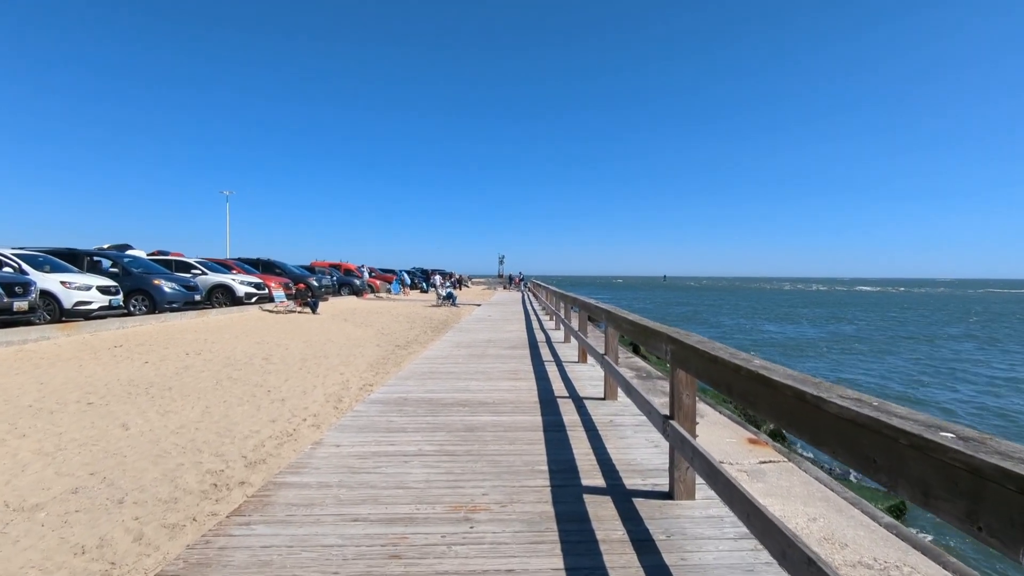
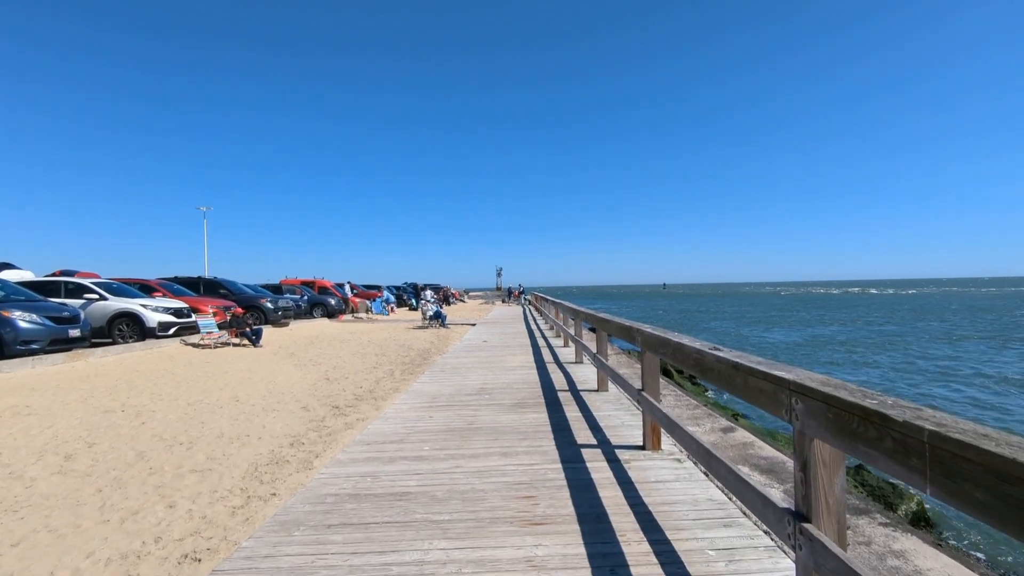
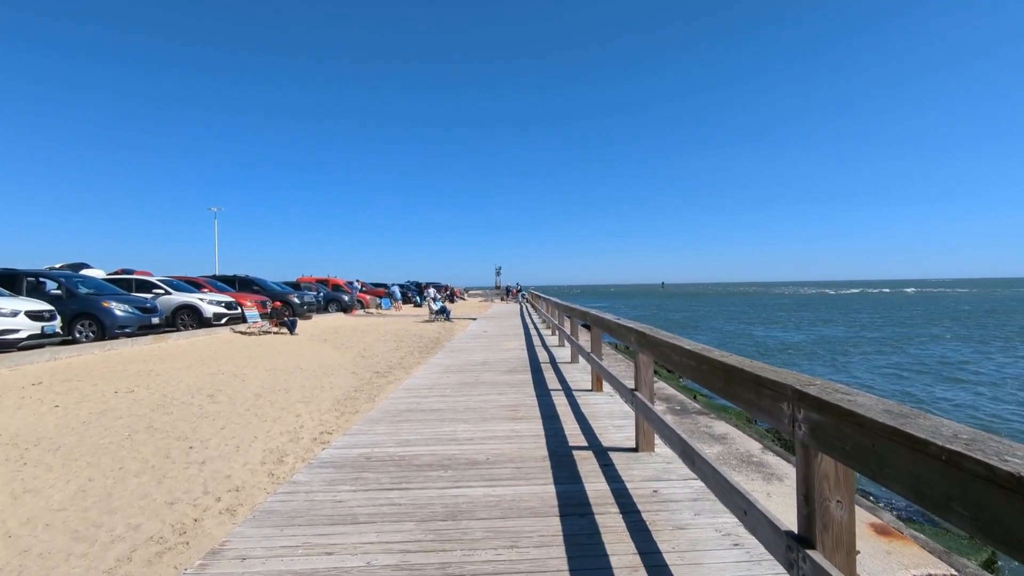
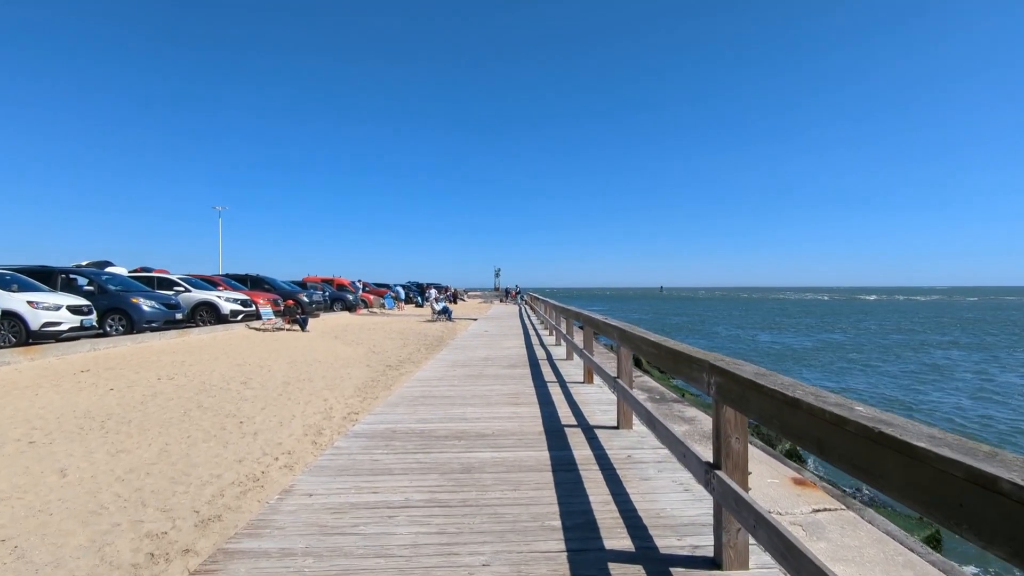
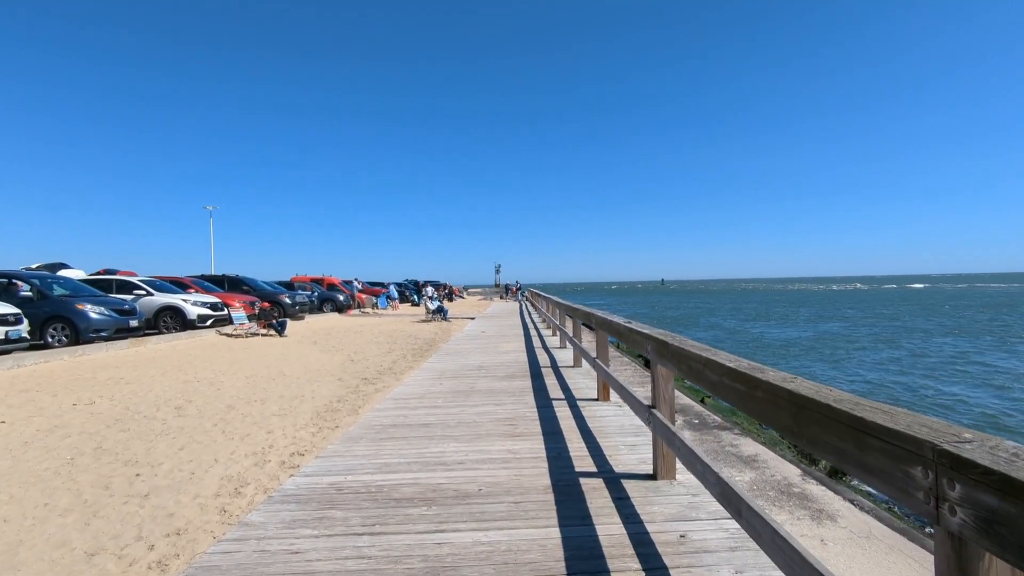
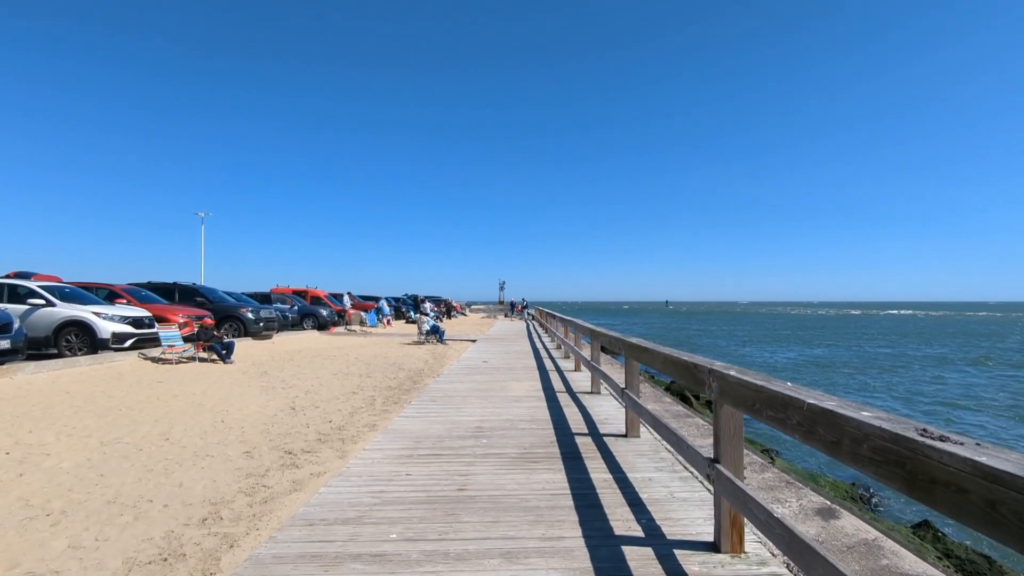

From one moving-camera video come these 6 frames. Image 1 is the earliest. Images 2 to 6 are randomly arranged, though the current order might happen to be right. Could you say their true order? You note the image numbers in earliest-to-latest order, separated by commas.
4, 3, 5, 2, 6
